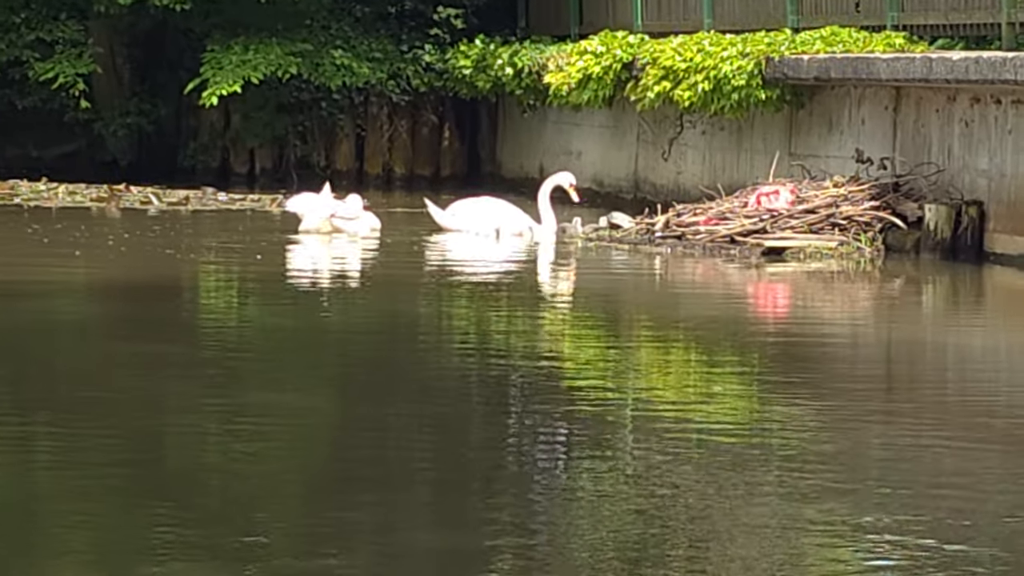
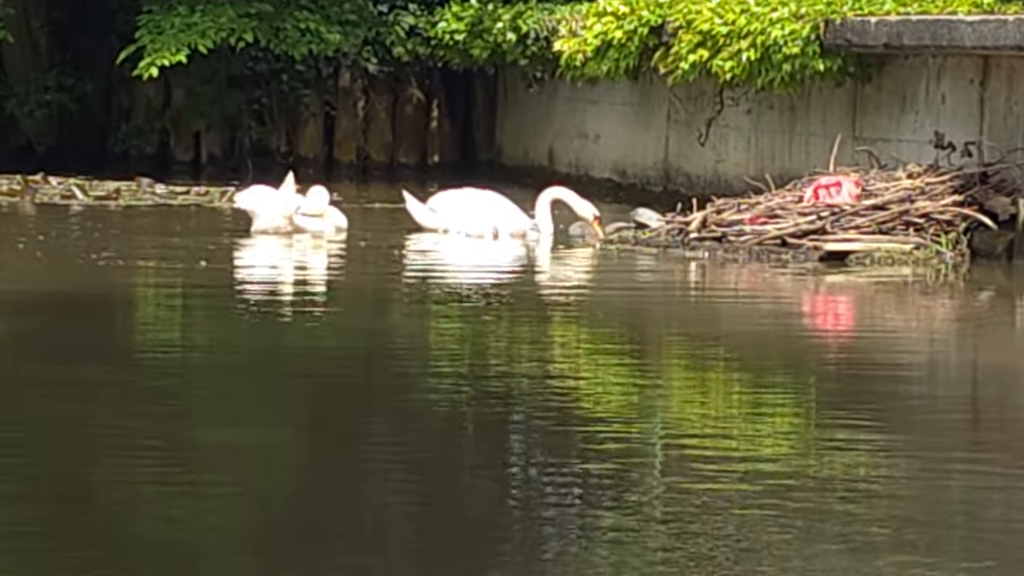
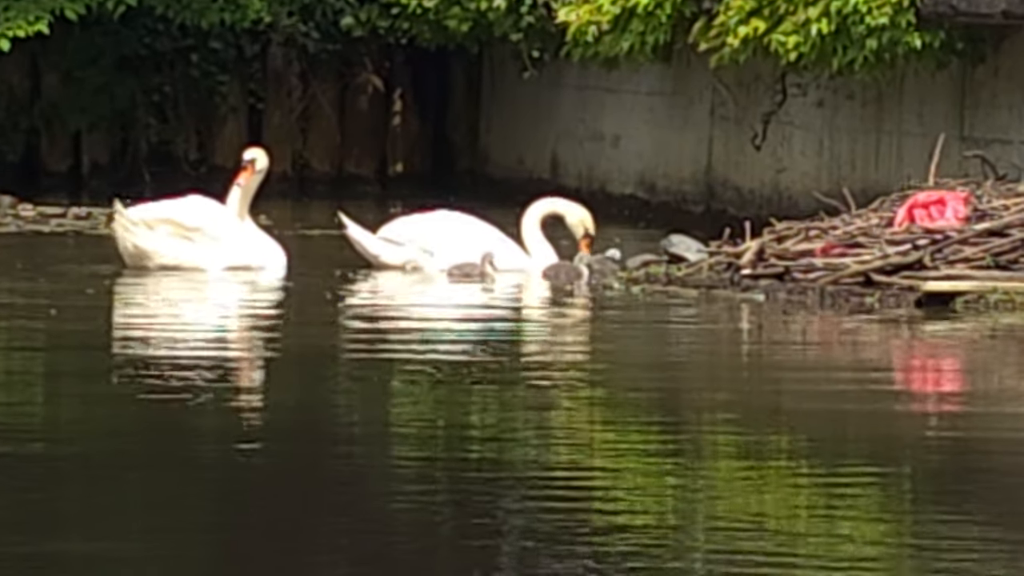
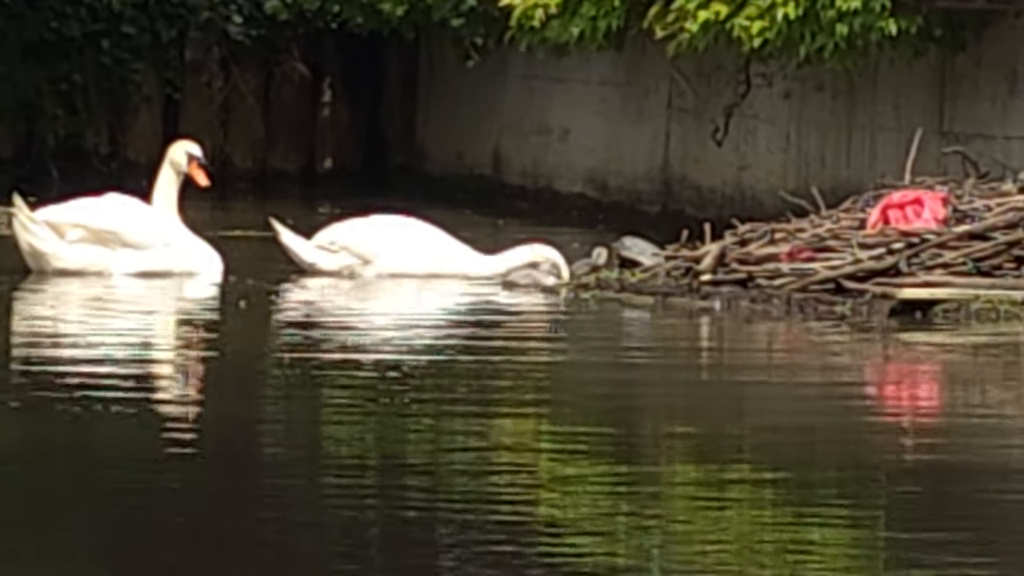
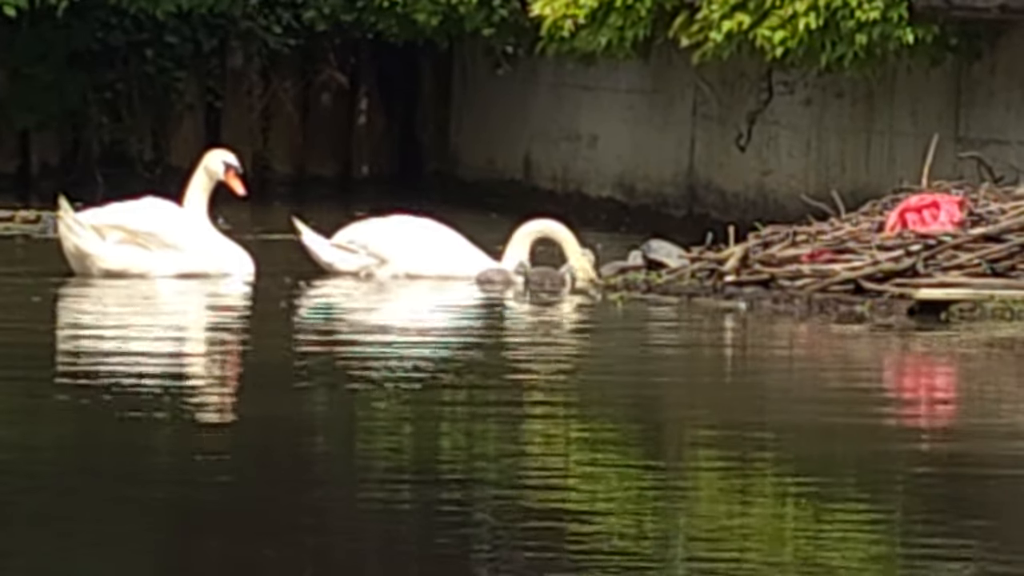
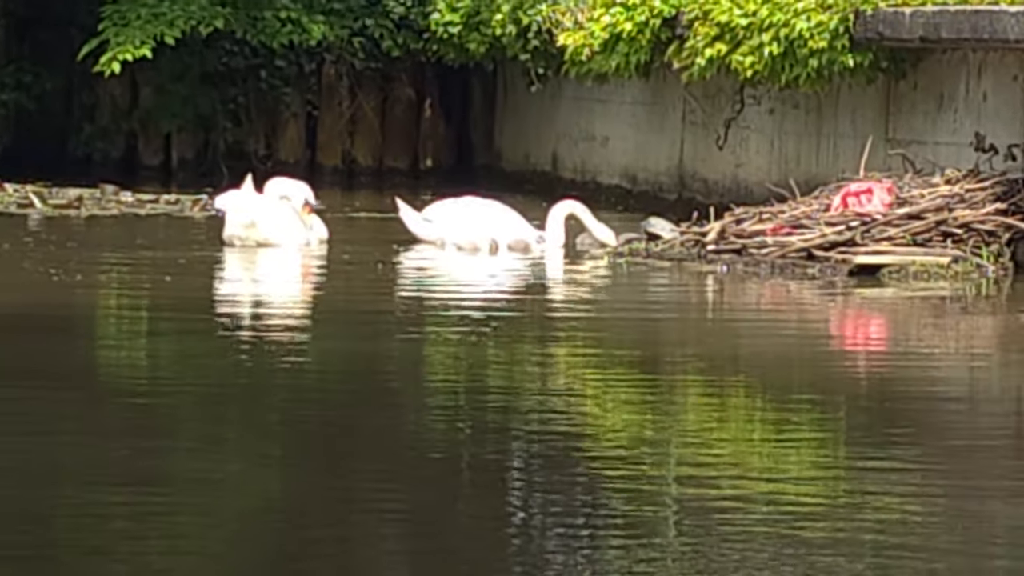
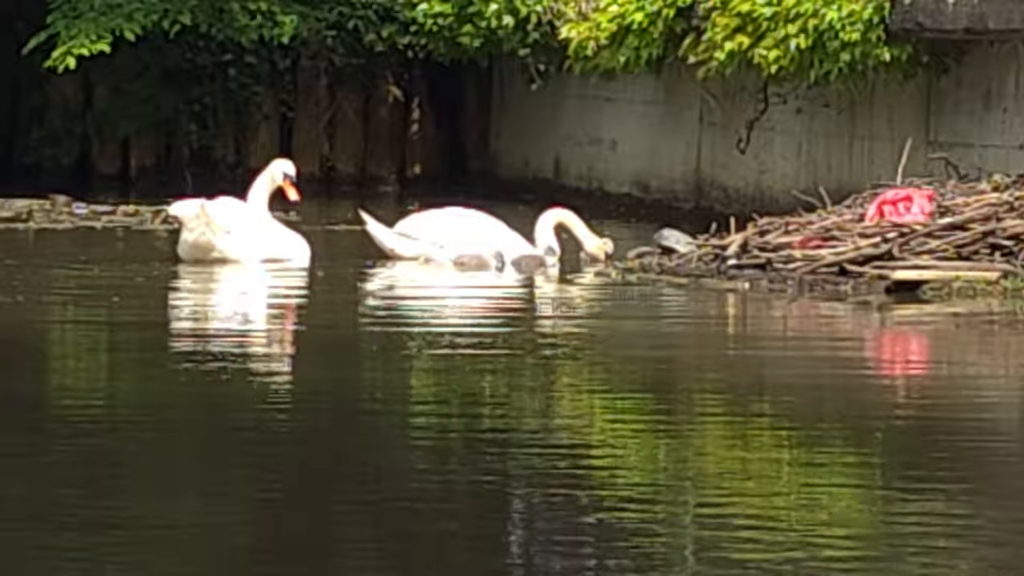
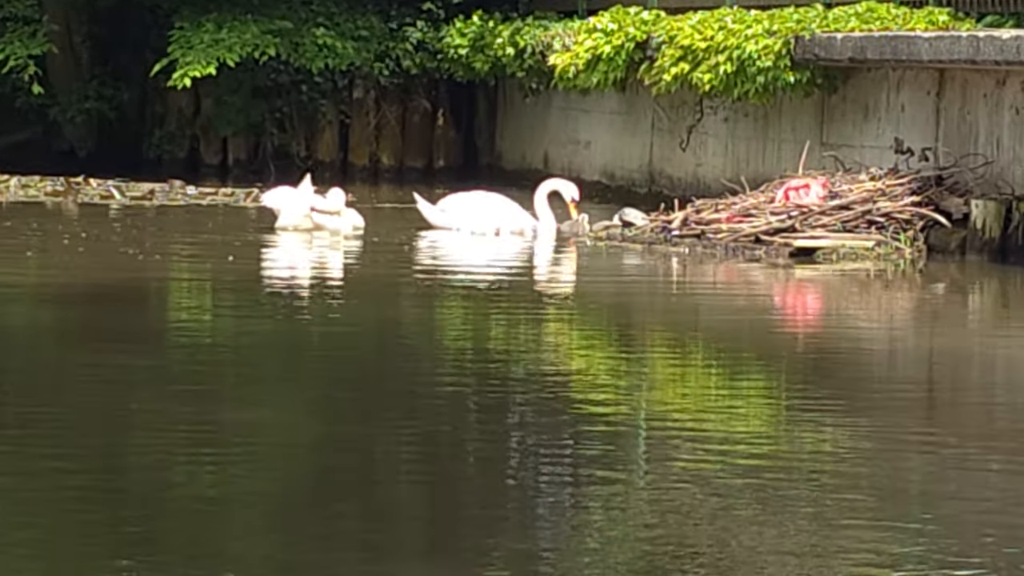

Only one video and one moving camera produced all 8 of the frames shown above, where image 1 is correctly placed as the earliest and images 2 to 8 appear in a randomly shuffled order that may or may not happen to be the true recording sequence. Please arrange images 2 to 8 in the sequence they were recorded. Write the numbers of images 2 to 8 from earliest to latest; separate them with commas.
8, 2, 6, 7, 3, 5, 4
